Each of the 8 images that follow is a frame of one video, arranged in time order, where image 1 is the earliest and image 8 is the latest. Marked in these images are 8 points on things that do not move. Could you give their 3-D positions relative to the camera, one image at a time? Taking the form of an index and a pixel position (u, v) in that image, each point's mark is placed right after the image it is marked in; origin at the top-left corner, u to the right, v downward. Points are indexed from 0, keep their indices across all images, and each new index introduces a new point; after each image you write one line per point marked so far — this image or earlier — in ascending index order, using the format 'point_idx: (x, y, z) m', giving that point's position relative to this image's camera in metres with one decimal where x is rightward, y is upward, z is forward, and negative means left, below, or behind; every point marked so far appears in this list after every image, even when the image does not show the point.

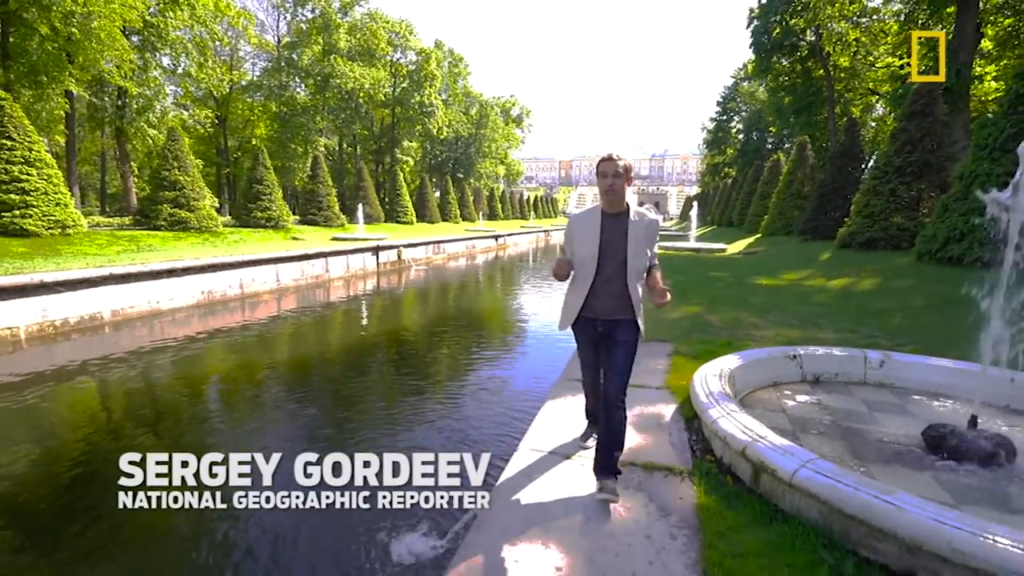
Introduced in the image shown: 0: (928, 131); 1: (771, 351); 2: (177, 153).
0: (+8.0, +3.1, +9.9) m
1: (+1.5, -0.3, +3.1) m
2: (-9.1, +3.7, +13.7) m
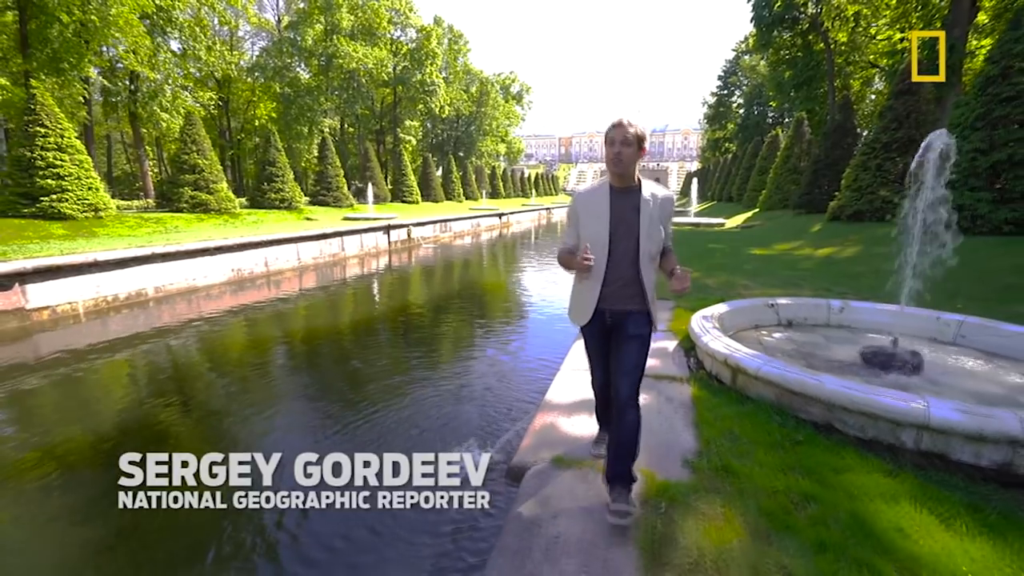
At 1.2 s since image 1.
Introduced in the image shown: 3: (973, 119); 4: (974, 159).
0: (+8.2, +3.7, +10.4) m
1: (+1.8, -0.1, +3.8) m
2: (-8.9, +4.3, +14.1) m
3: (+6.6, +2.4, +7.3) m
4: (+6.5, +1.8, +7.2) m
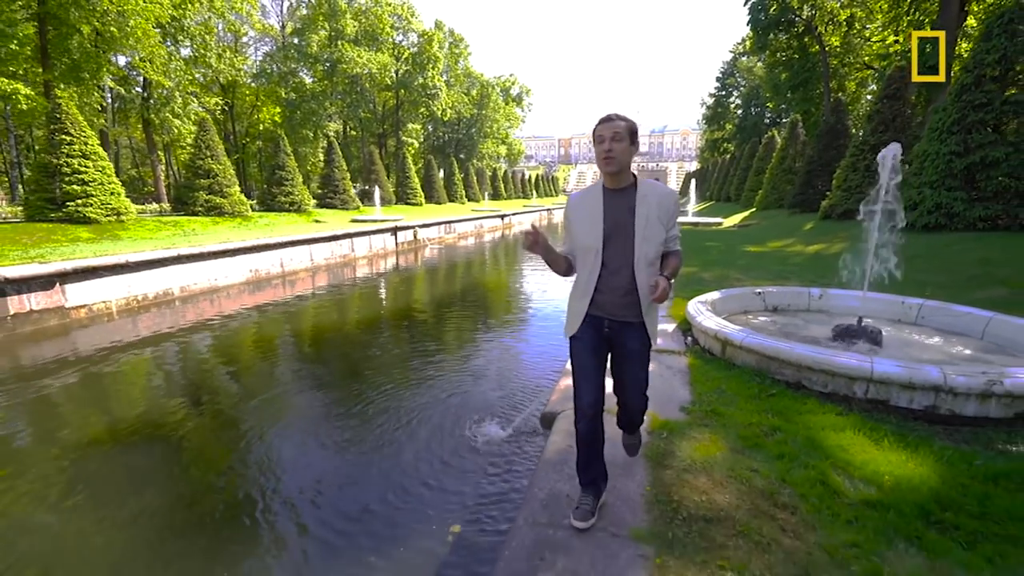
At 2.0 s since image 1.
0: (+8.3, +3.8, +10.9) m
1: (+1.9, 0.0, +4.2) m
2: (-8.8, +4.3, +14.6) m
3: (+6.7, +2.5, +7.7) m
4: (+6.6, +1.9, +7.7) m
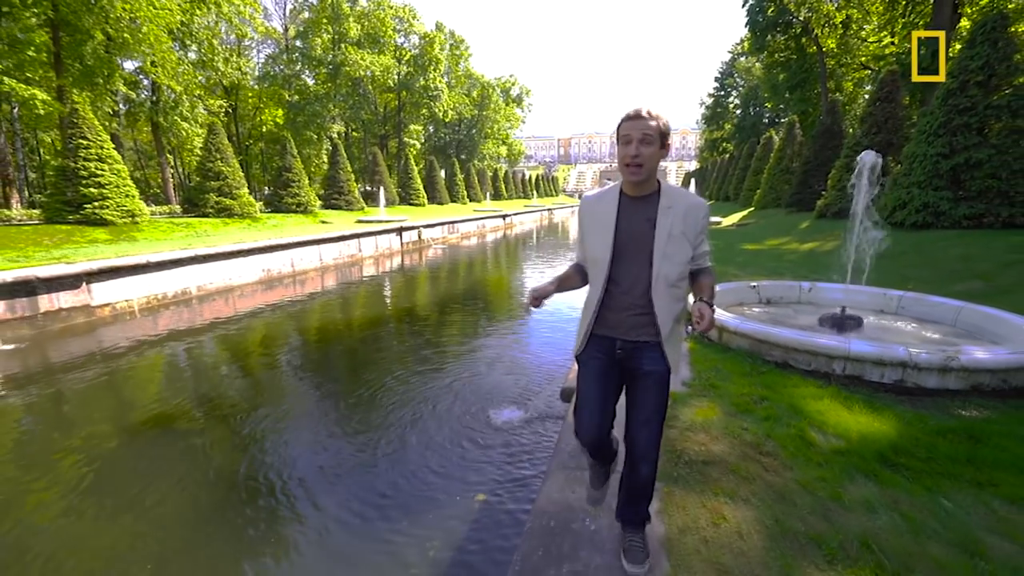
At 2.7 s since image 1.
0: (+8.4, +3.9, +11.2) m
1: (+2.0, 0.0, +4.5) m
2: (-8.7, +4.3, +14.9) m
3: (+6.8, +2.6, +8.0) m
4: (+6.7, +2.0, +8.0) m
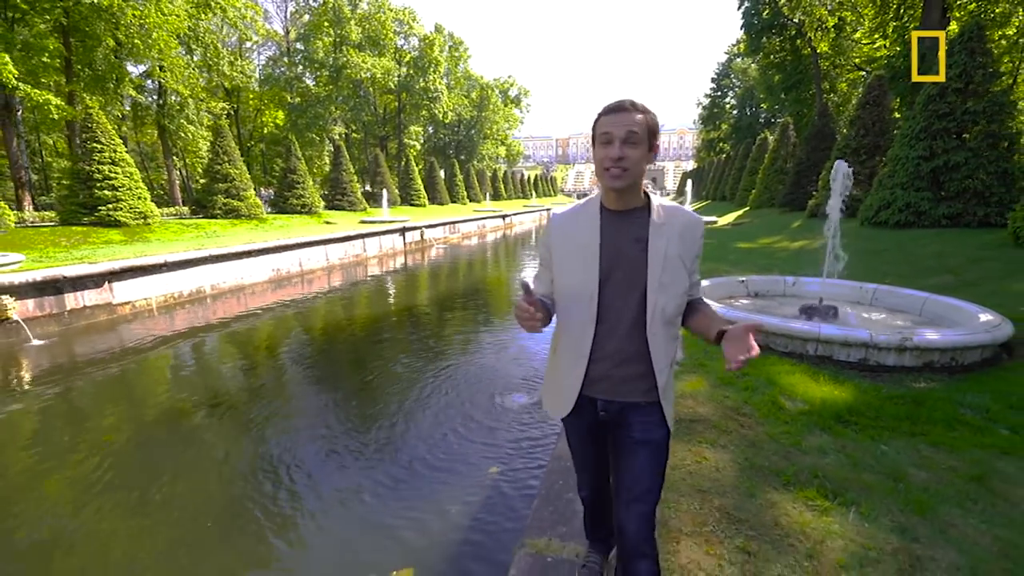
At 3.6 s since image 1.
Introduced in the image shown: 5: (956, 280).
0: (+8.5, +4.0, +11.6) m
1: (+2.1, +0.1, +4.9) m
2: (-8.7, +4.3, +15.2) m
3: (+6.8, +2.6, +8.4) m
4: (+6.8, +2.1, +8.4) m
5: (+4.1, +0.1, +4.6) m
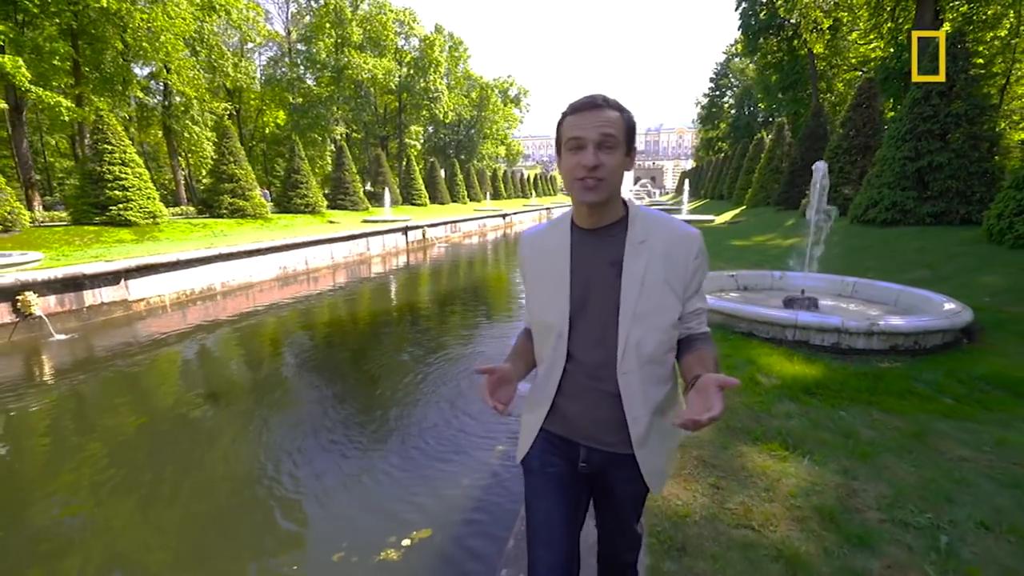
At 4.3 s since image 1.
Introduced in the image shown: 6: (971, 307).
0: (+8.5, +4.0, +11.8) m
1: (+2.1, +0.1, +5.2) m
2: (-8.7, +4.3, +15.5) m
3: (+6.9, +2.7, +8.7) m
4: (+6.8, +2.1, +8.7) m
5: (+4.1, +0.1, +4.9) m
6: (+3.7, -0.1, +4.0) m
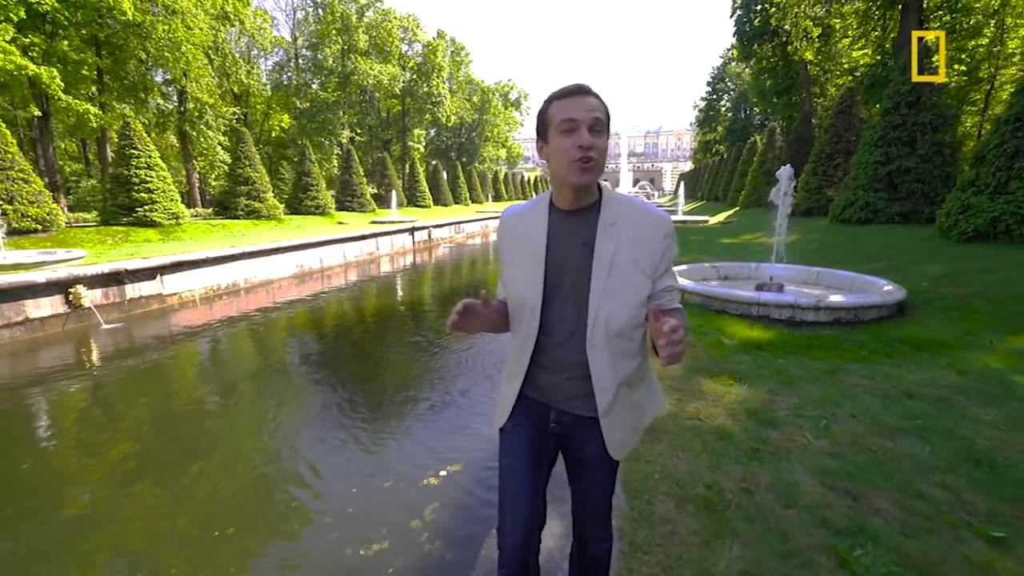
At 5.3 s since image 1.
0: (+8.6, +4.1, +12.5) m
1: (+2.2, +0.3, +5.8) m
2: (-8.6, +4.4, +16.2) m
3: (+7.0, +2.8, +9.4) m
4: (+6.9, +2.2, +9.4) m
5: (+4.2, +0.3, +5.6) m
6: (+3.8, 0.0, +4.7) m
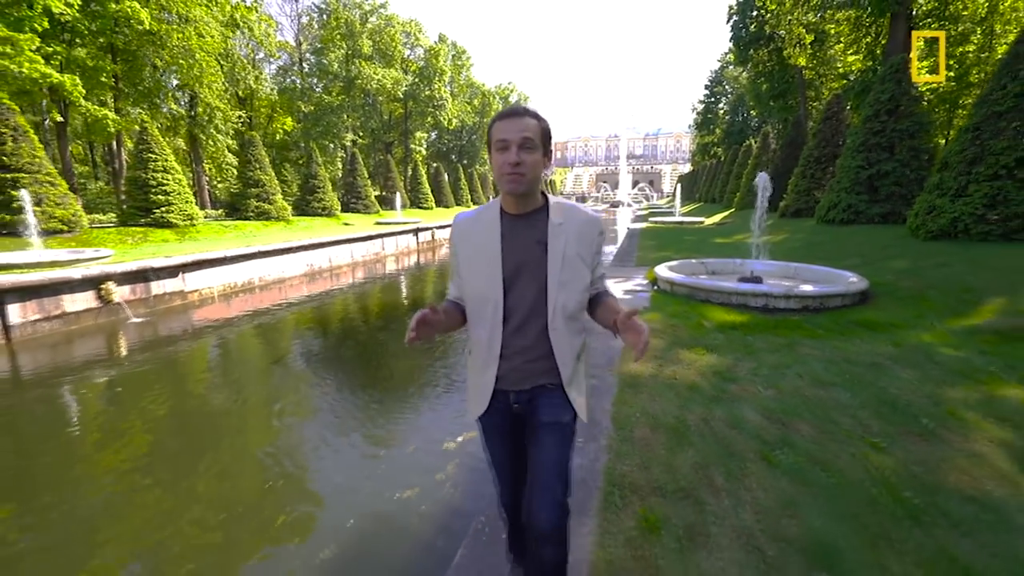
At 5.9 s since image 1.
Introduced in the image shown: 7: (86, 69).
0: (+8.7, +4.2, +13.1) m
1: (+2.3, +0.3, +6.3) m
2: (-8.5, +4.4, +16.7) m
3: (+7.0, +2.9, +9.9) m
4: (+7.0, +2.3, +9.9) m
5: (+4.3, +0.3, +6.1) m
6: (+3.8, +0.1, +5.2) m
7: (-12.0, +6.2, +14.1) m
